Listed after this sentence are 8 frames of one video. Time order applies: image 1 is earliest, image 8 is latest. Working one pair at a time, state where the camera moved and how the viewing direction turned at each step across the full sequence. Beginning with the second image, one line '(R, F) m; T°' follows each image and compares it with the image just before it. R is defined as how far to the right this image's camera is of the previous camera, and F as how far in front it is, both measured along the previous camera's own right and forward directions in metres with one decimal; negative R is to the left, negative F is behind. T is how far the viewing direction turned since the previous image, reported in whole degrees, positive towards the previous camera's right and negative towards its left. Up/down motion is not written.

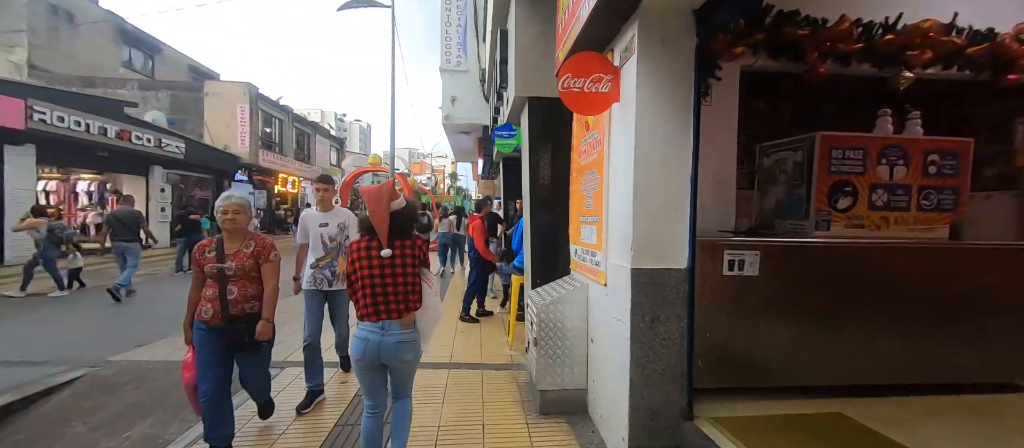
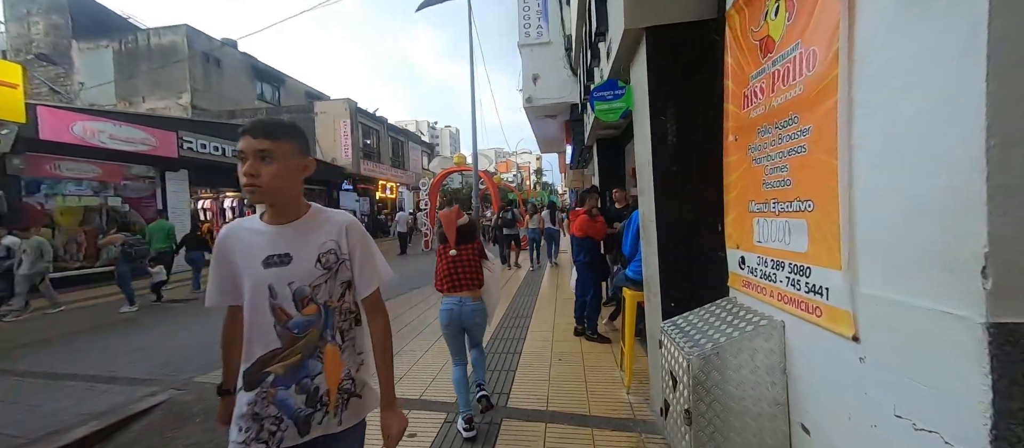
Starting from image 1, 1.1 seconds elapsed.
(-0.2, +1.0) m; -13°
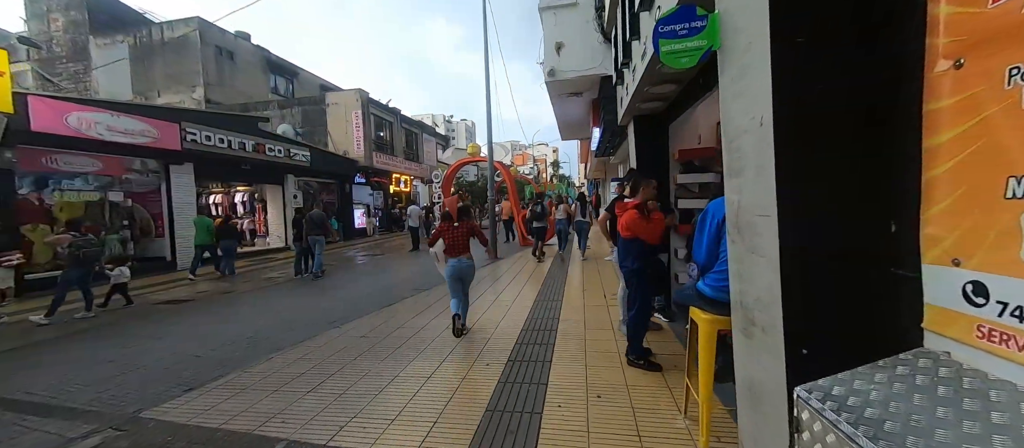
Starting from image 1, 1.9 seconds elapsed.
(-0.1, +0.9) m; -2°
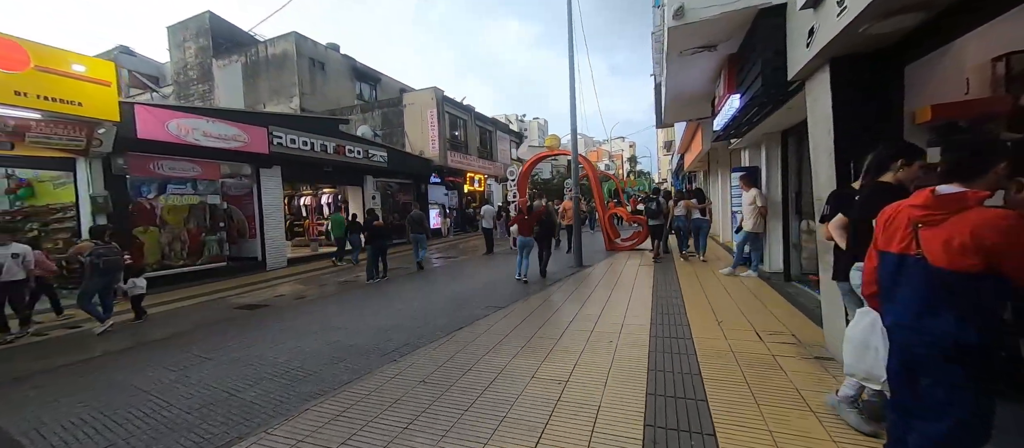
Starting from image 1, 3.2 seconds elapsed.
(-0.3, +1.4) m; -11°
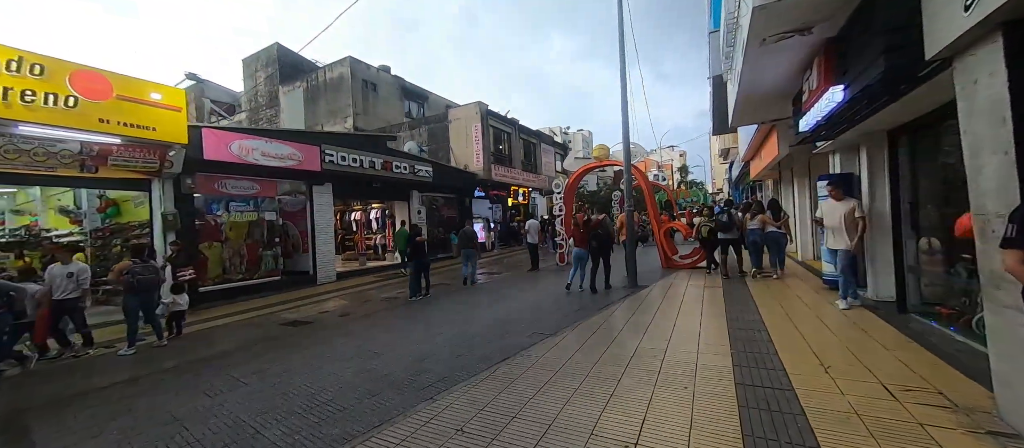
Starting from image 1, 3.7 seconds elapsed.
(-0.1, +0.5) m; -7°
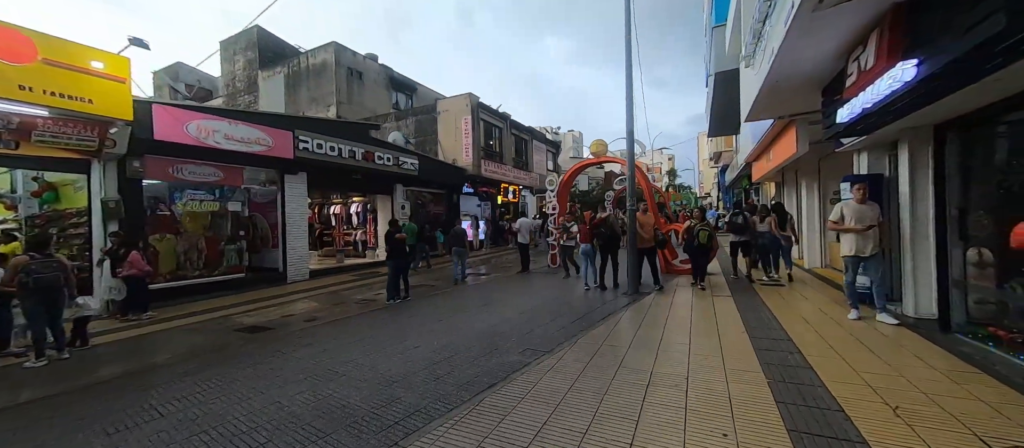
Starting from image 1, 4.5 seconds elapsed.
(0.0, +0.8) m; +2°
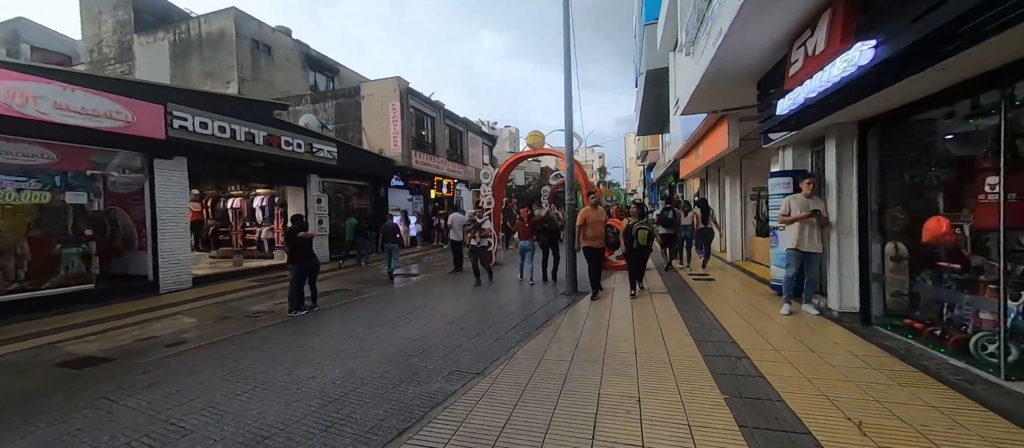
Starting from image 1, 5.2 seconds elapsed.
(+0.1, +0.7) m; +10°
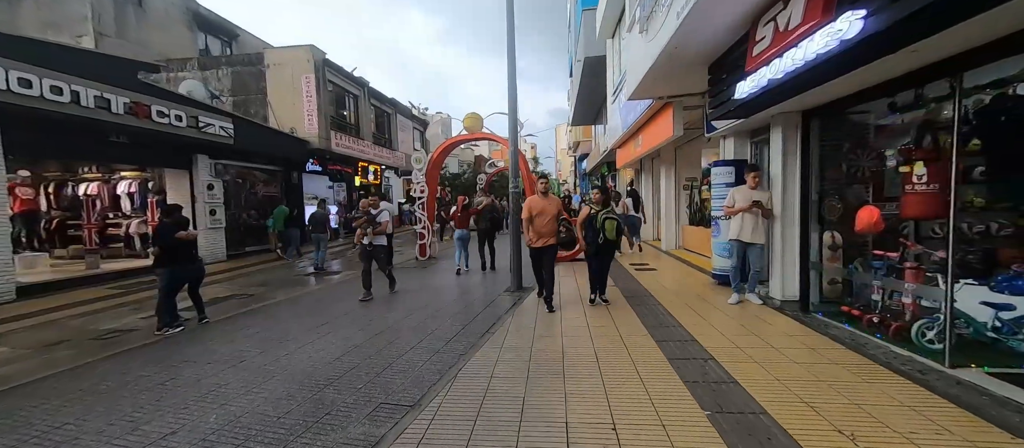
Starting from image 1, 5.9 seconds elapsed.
(-0.1, +0.7) m; +10°
